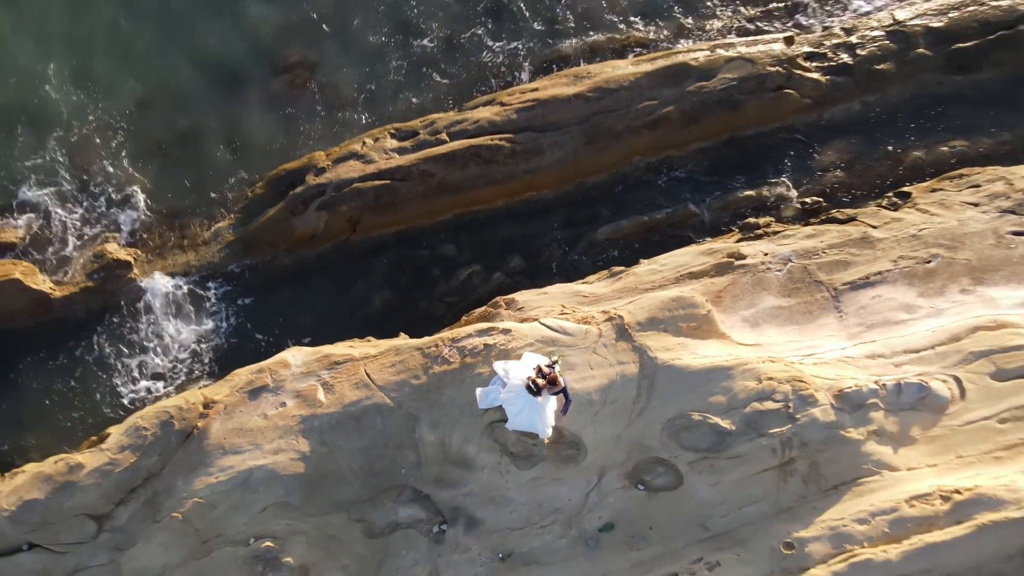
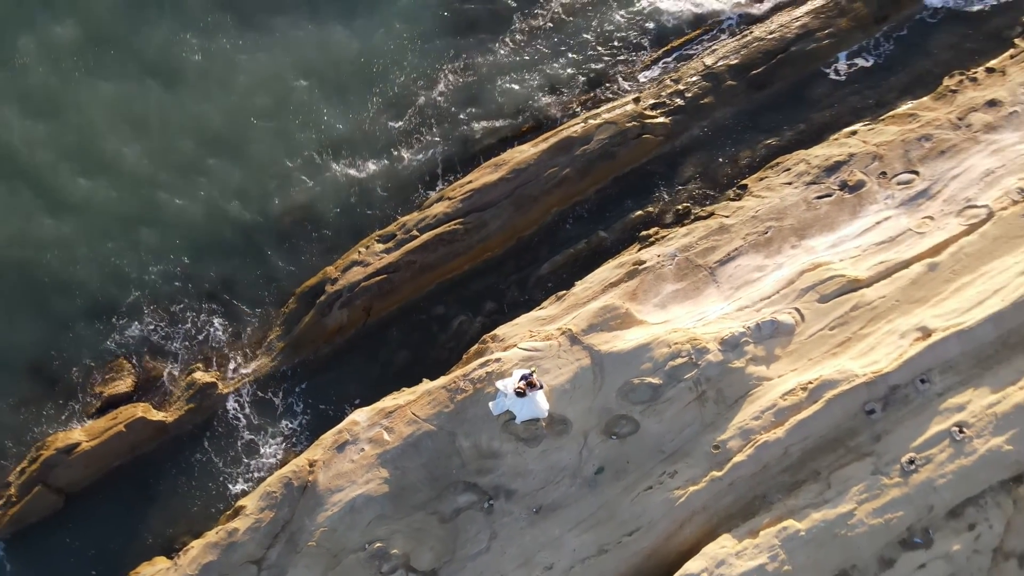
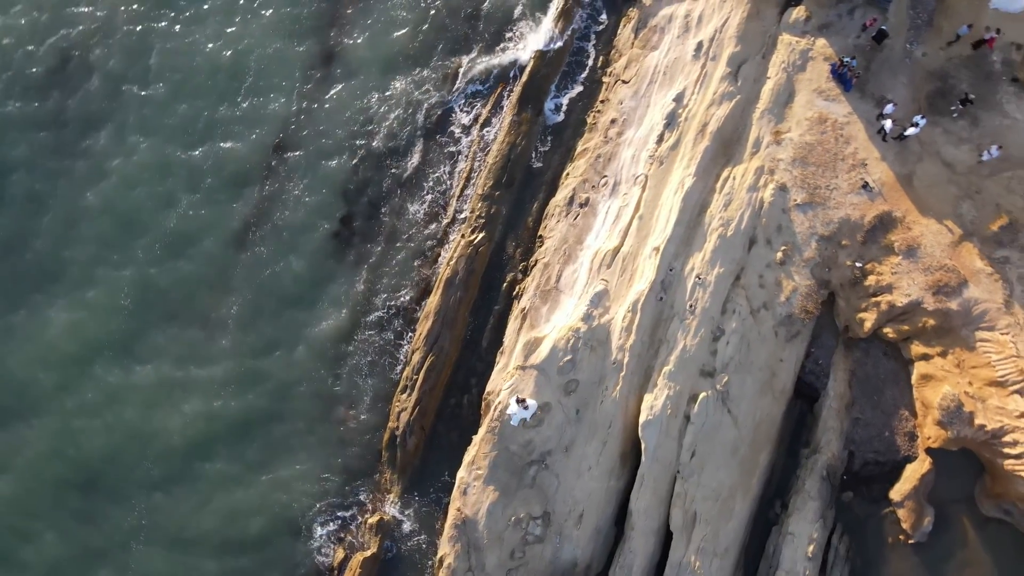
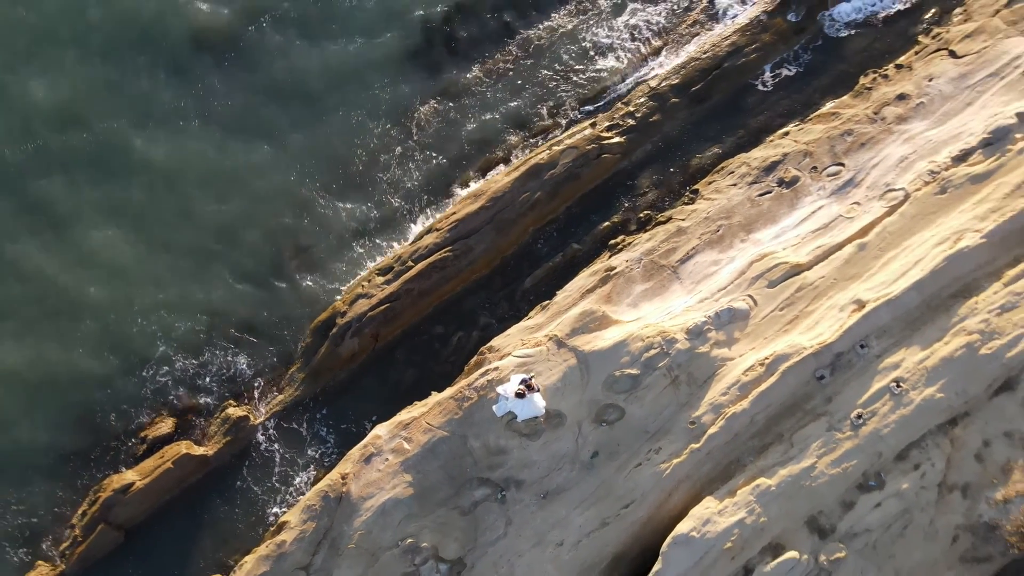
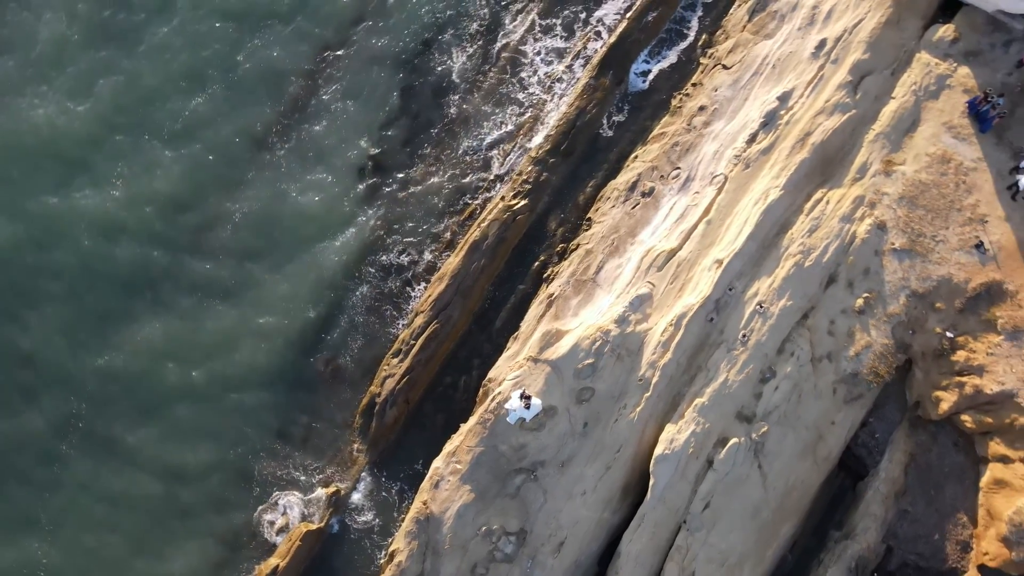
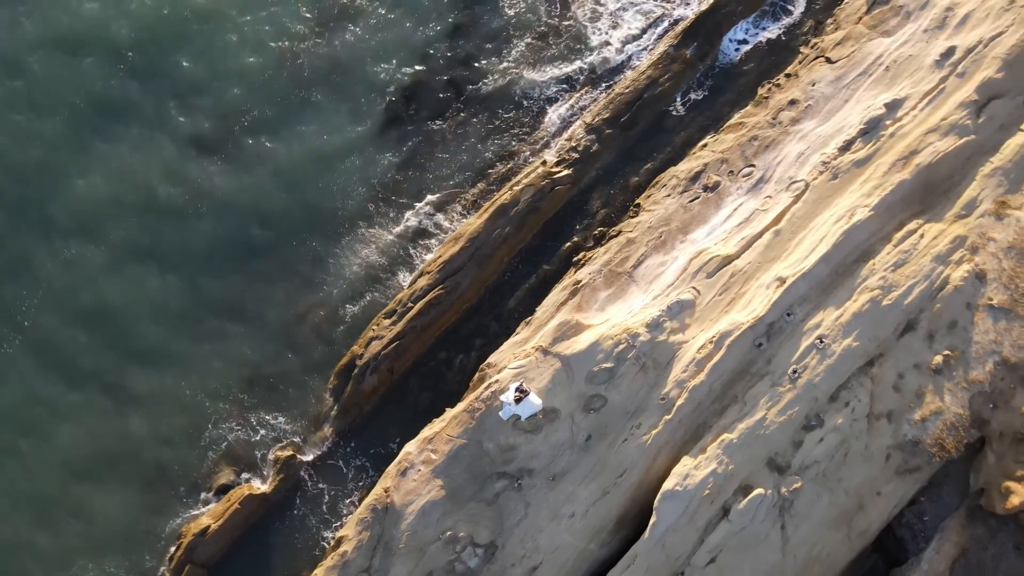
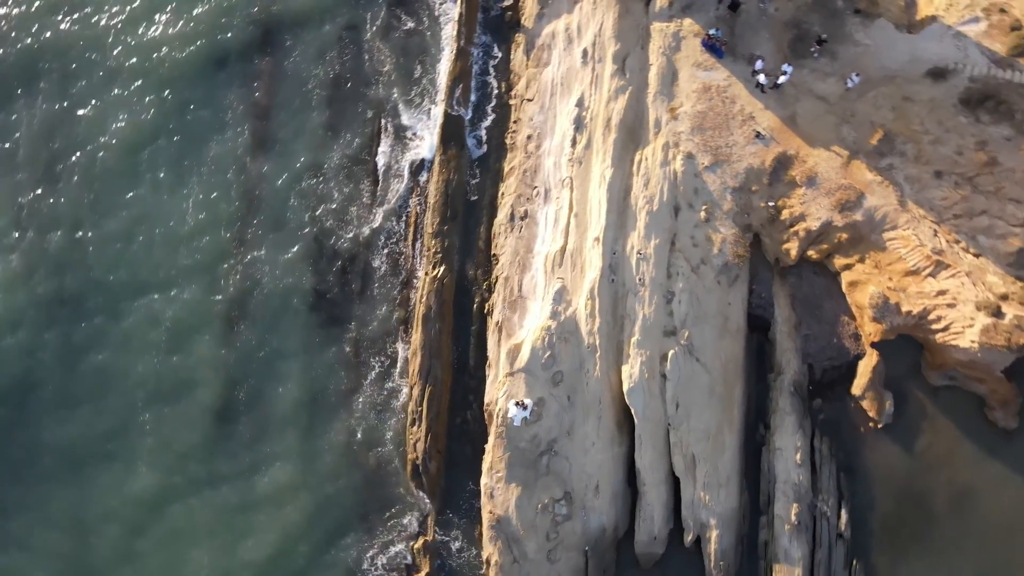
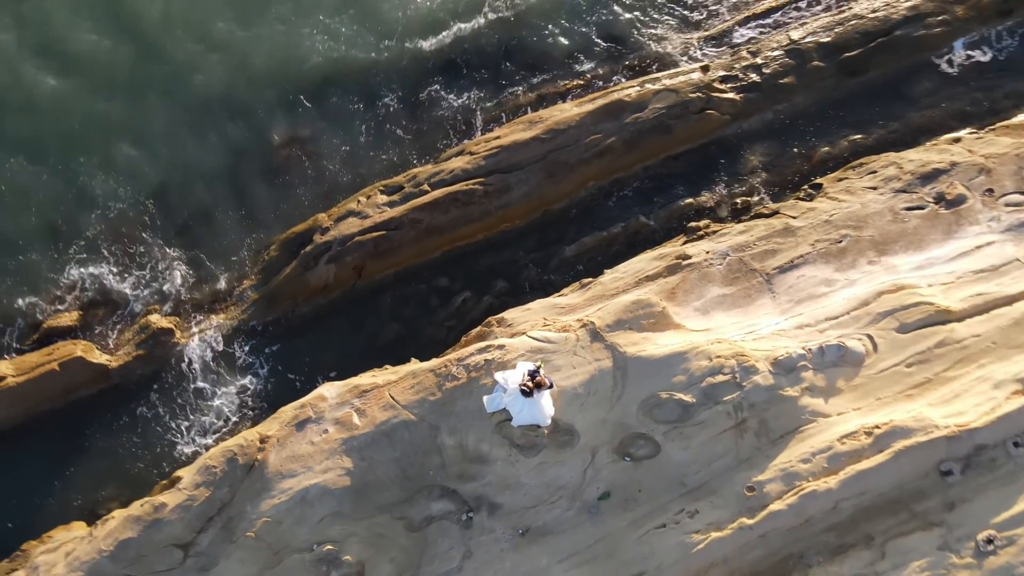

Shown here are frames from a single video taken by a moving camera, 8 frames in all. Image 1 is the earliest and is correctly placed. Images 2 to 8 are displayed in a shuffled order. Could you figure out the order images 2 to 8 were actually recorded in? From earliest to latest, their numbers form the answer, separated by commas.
8, 2, 4, 6, 5, 3, 7
